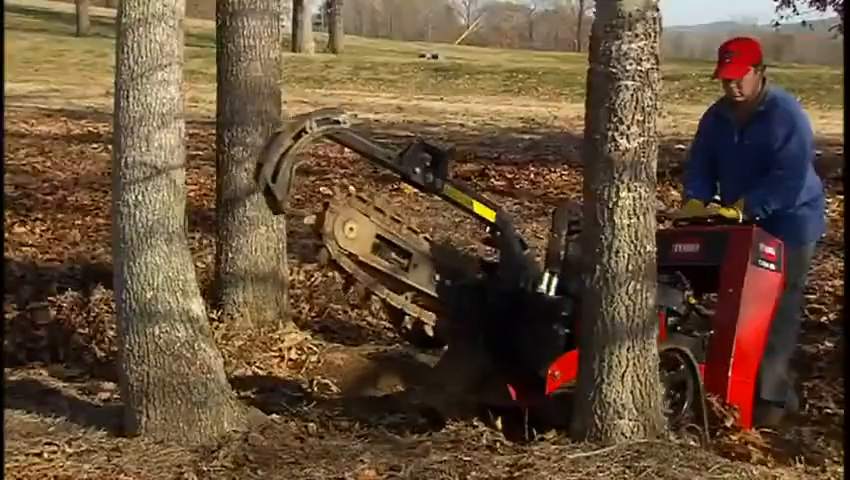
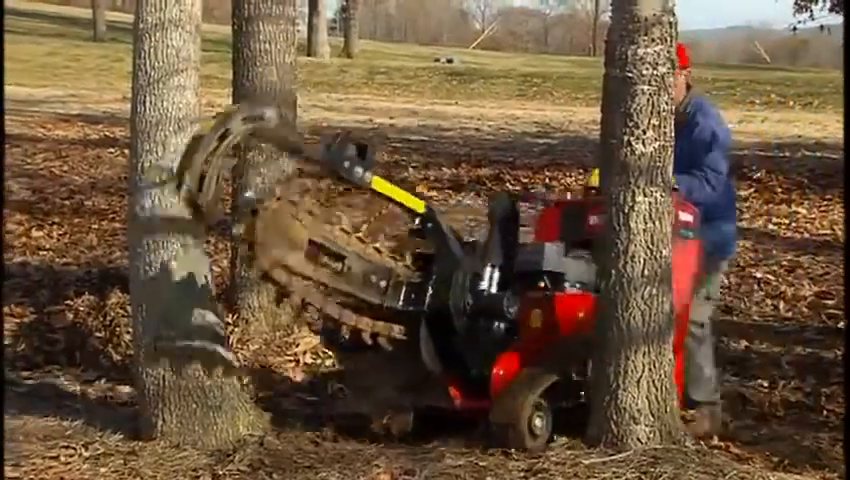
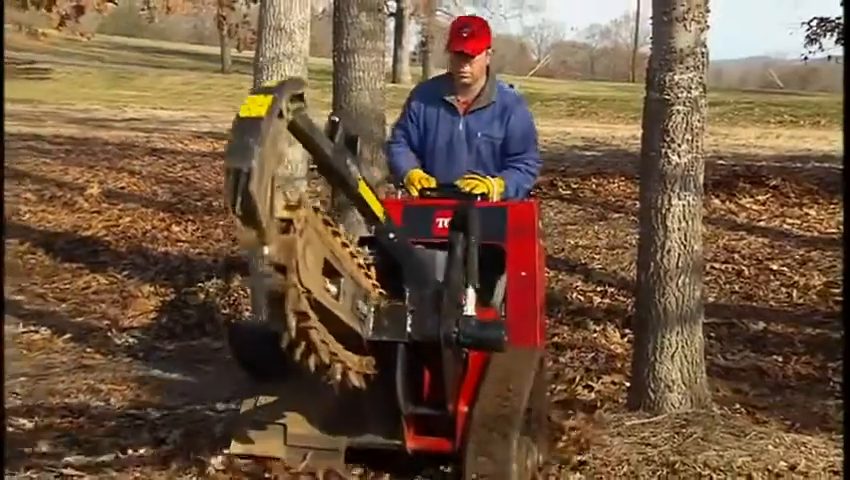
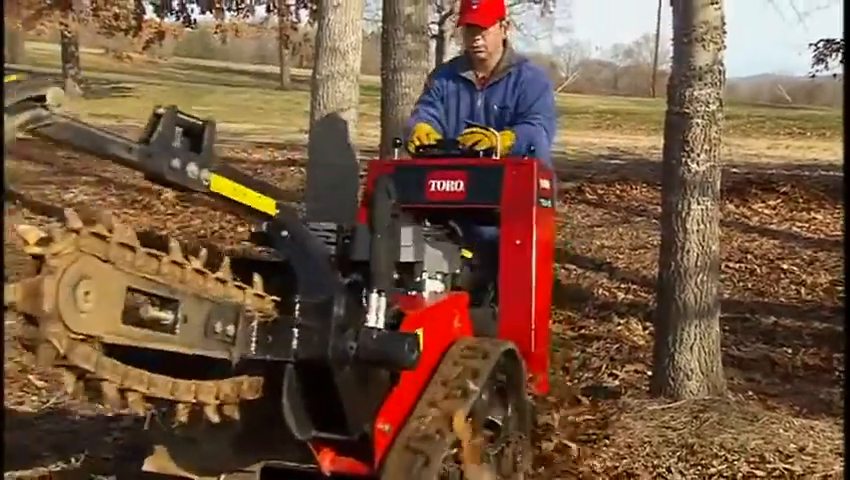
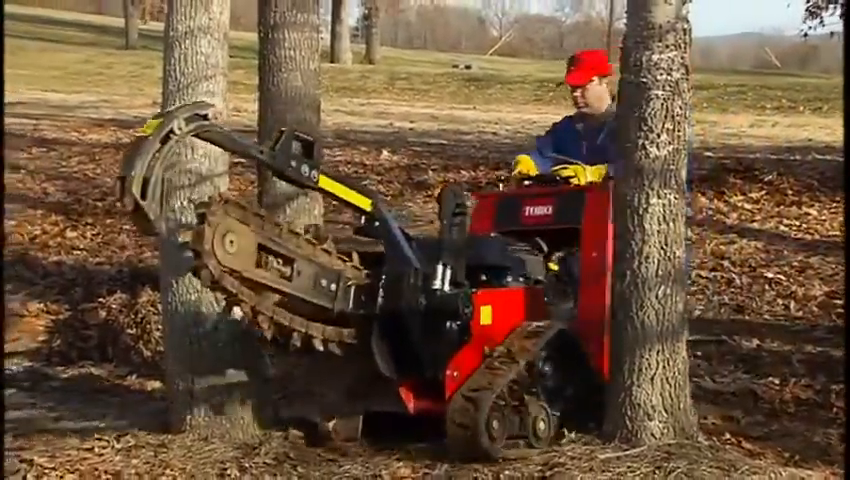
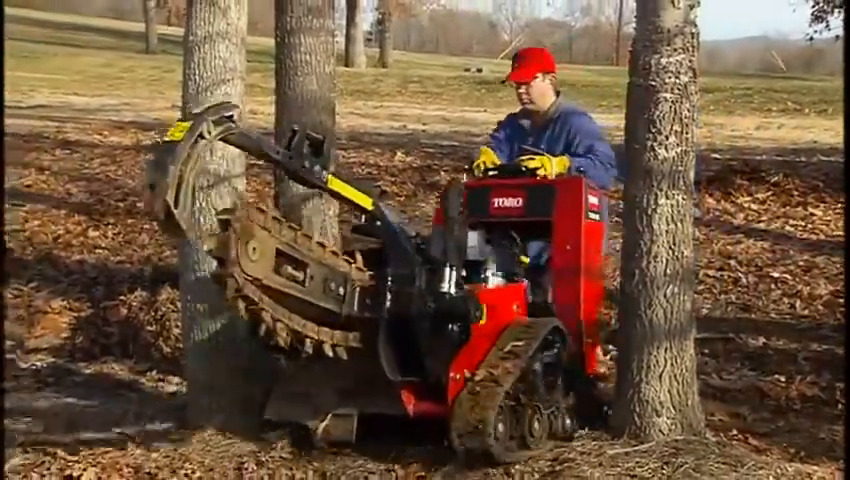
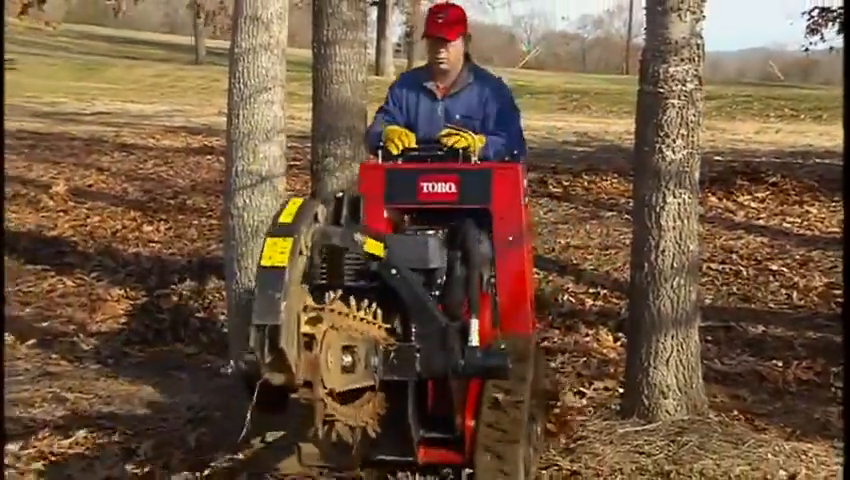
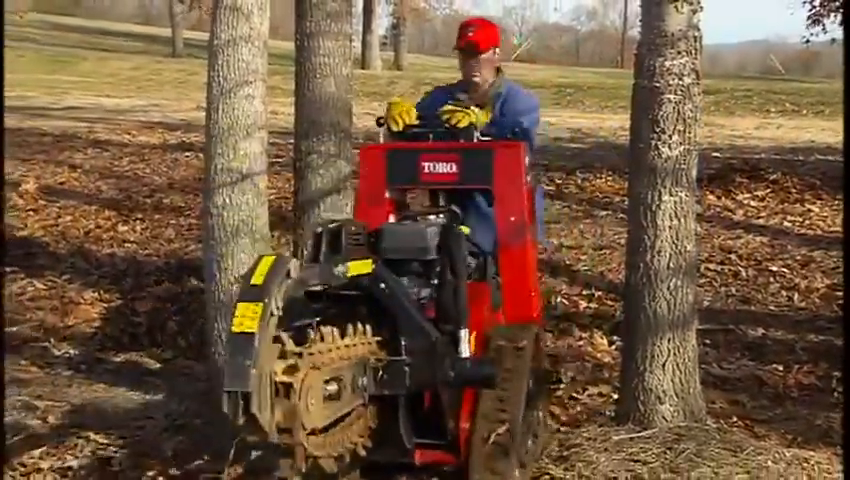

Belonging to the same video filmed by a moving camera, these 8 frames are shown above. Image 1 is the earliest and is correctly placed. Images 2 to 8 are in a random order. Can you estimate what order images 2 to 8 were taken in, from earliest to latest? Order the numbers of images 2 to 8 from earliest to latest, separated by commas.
2, 5, 6, 8, 7, 3, 4
